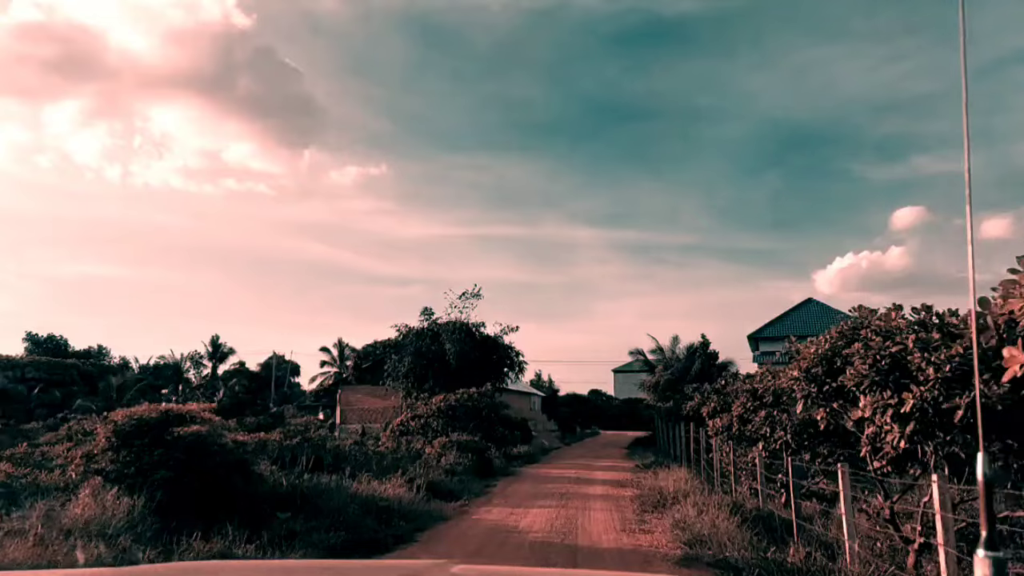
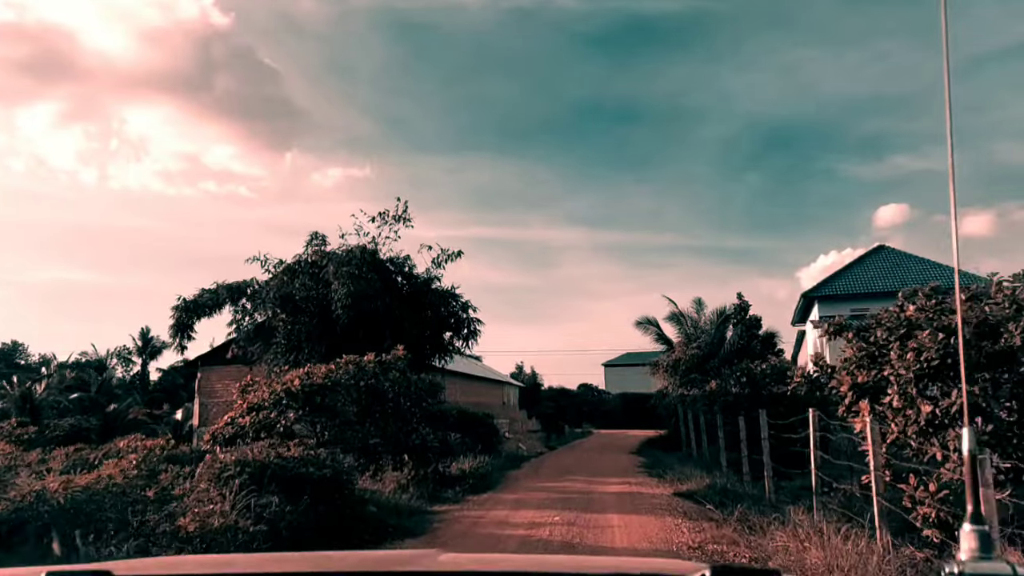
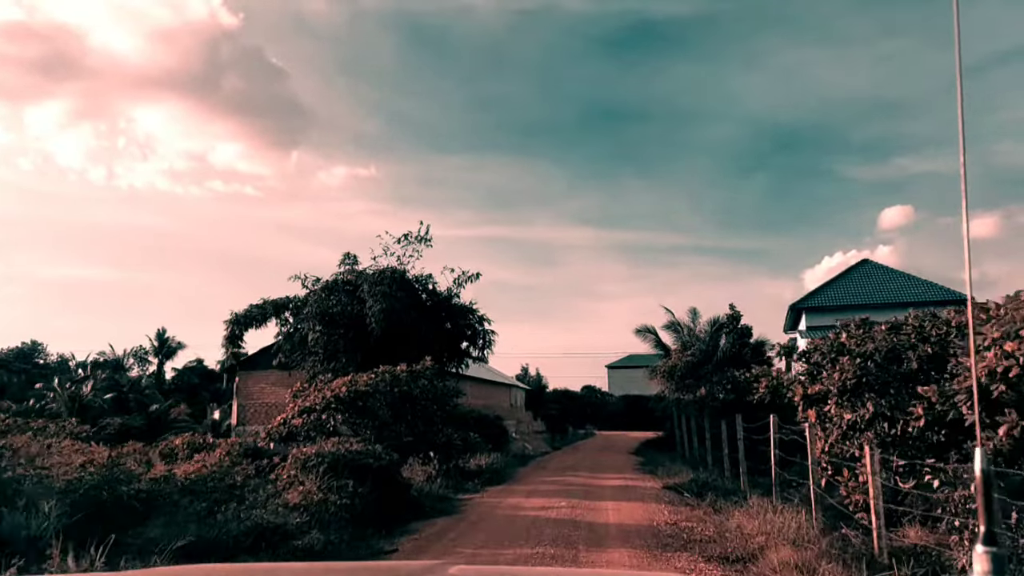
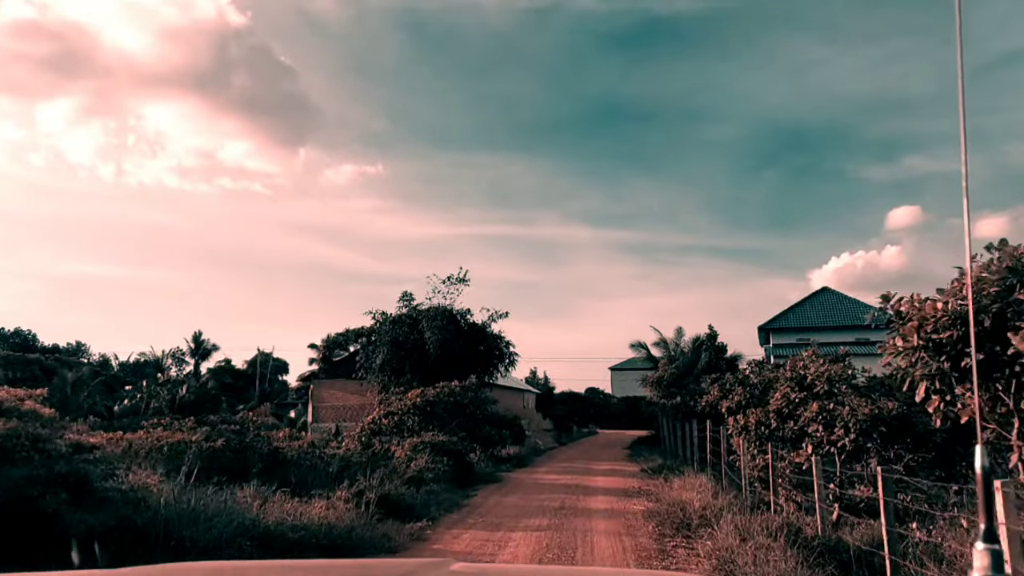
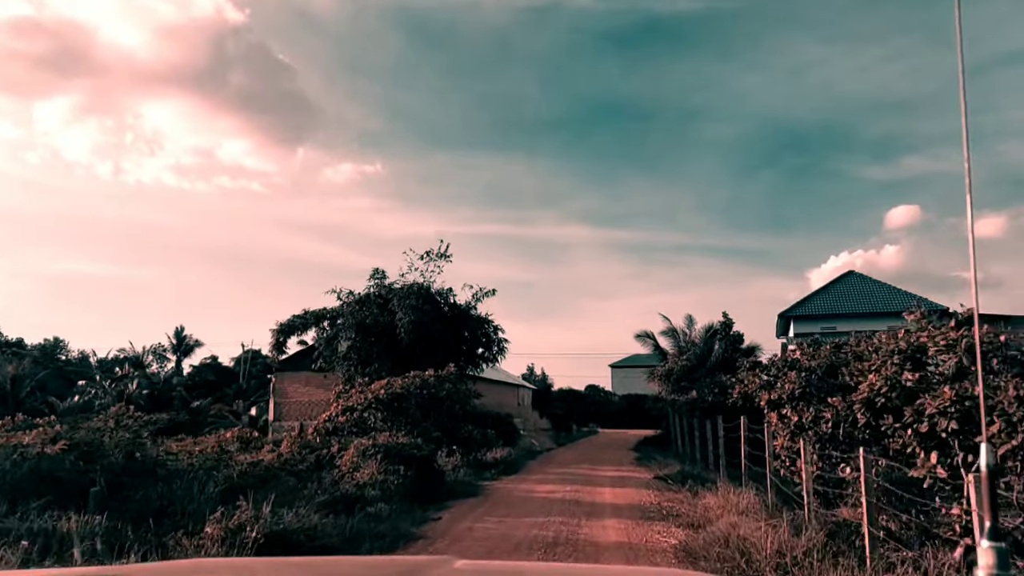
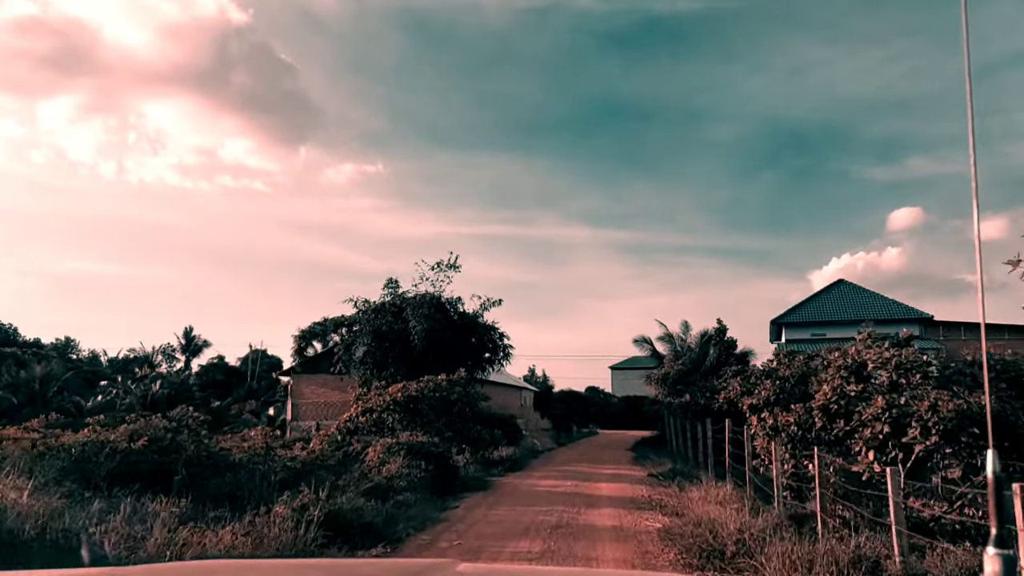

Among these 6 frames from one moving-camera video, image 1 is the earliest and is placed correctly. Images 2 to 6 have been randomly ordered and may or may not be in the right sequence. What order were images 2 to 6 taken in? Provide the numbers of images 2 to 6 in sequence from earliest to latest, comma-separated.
4, 6, 5, 3, 2
